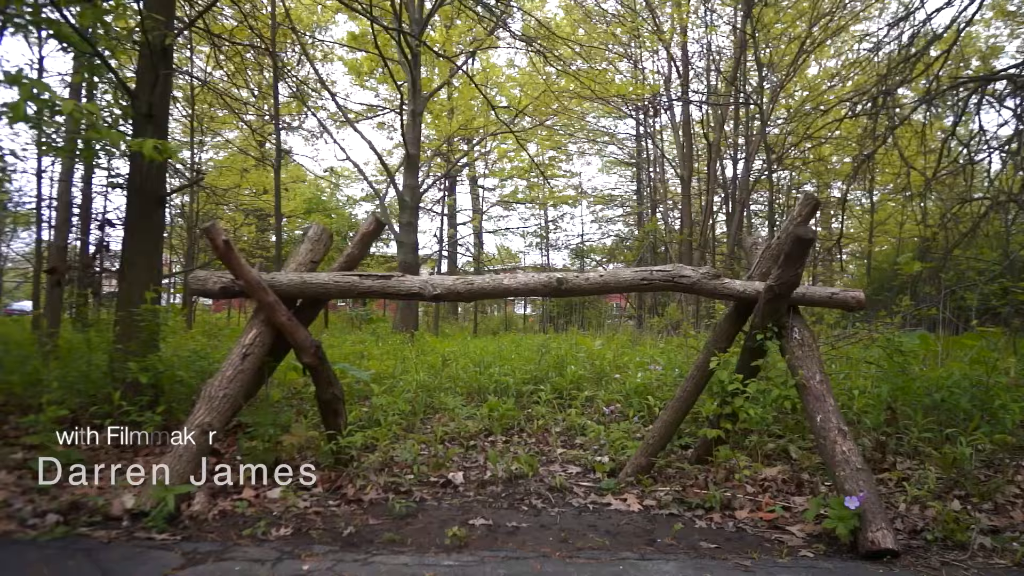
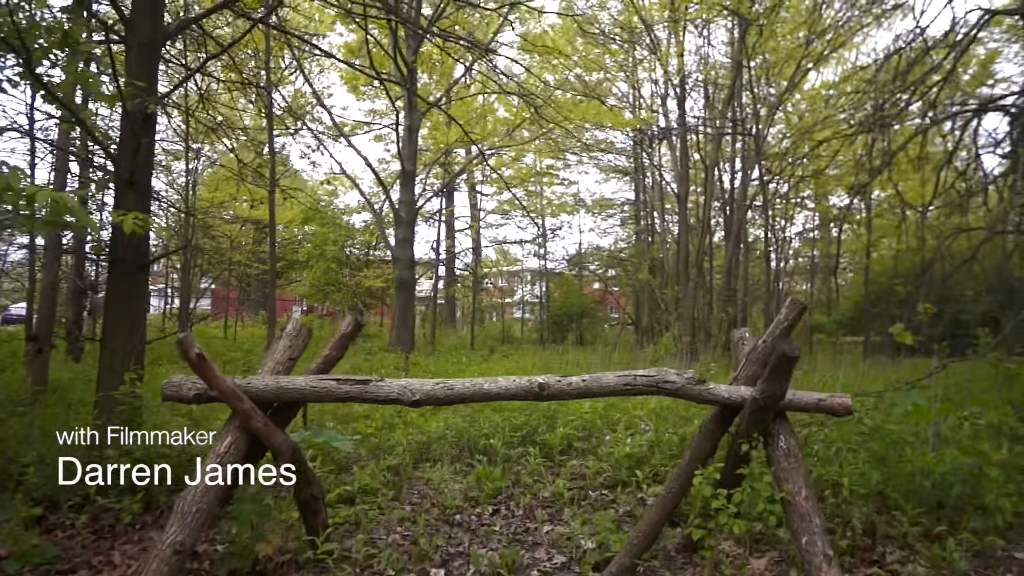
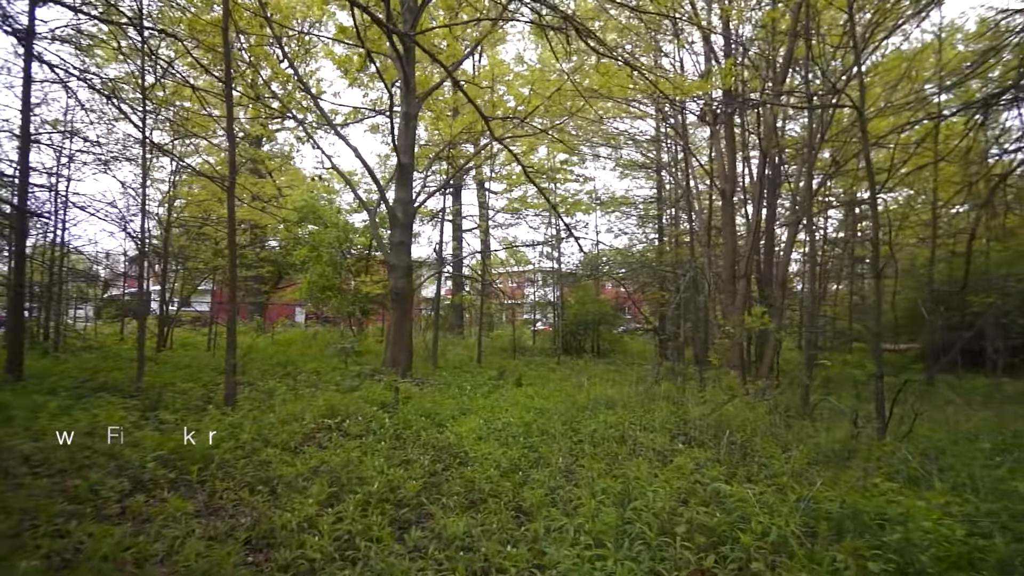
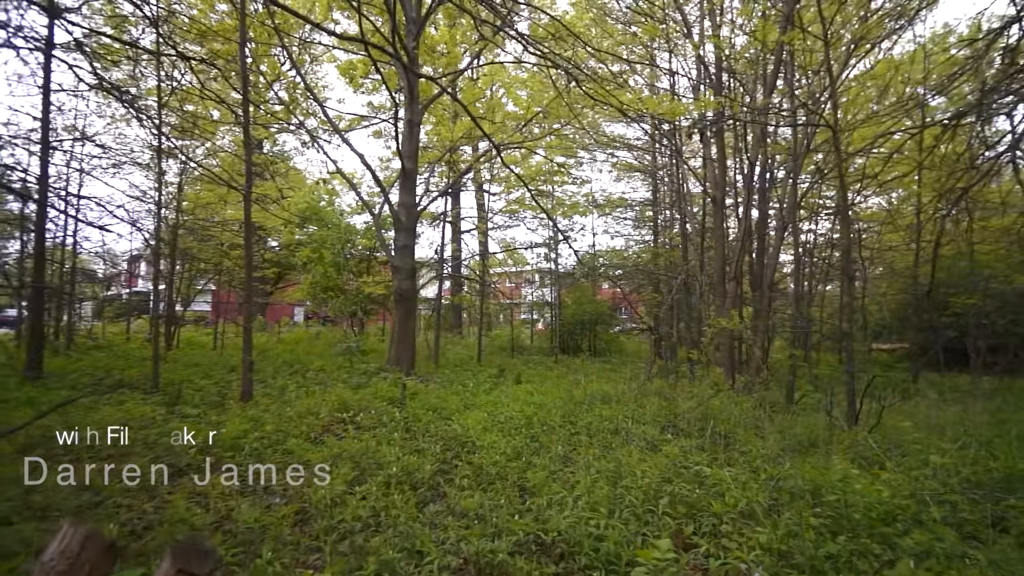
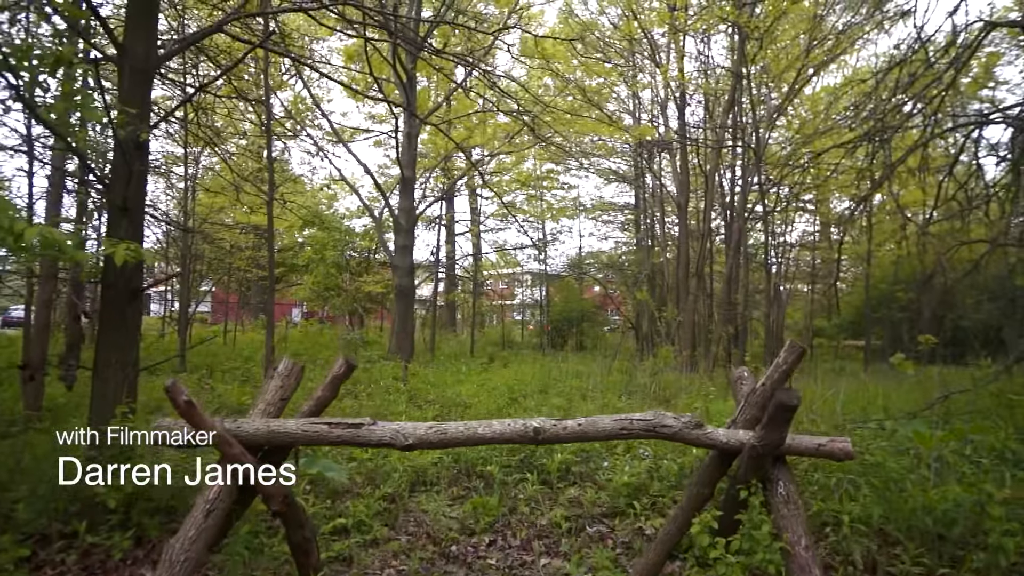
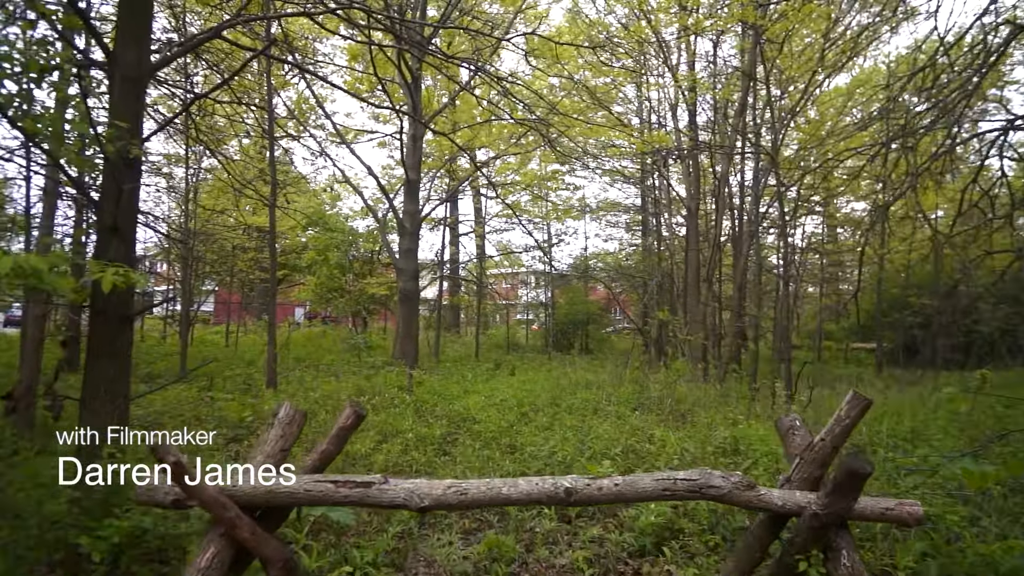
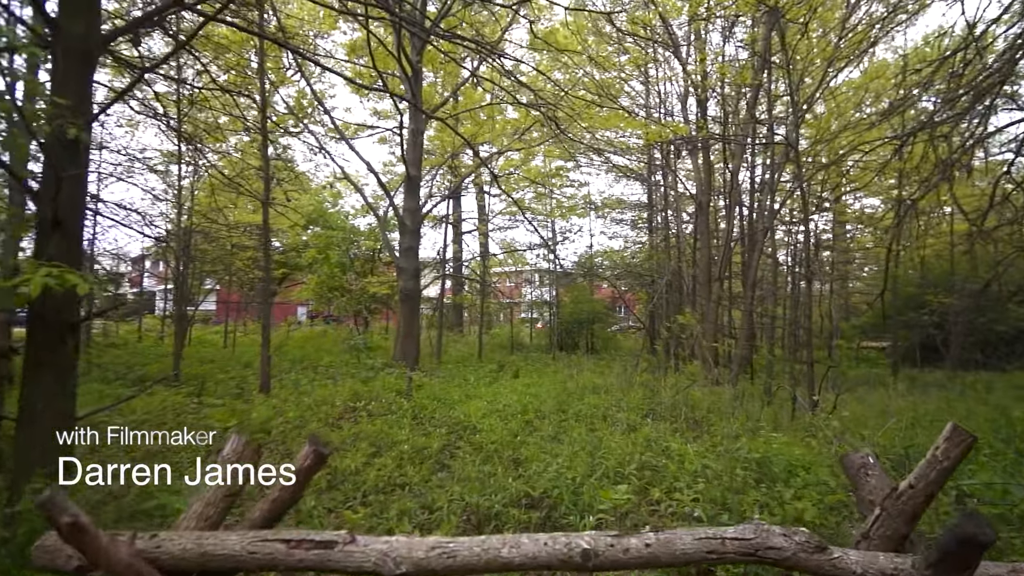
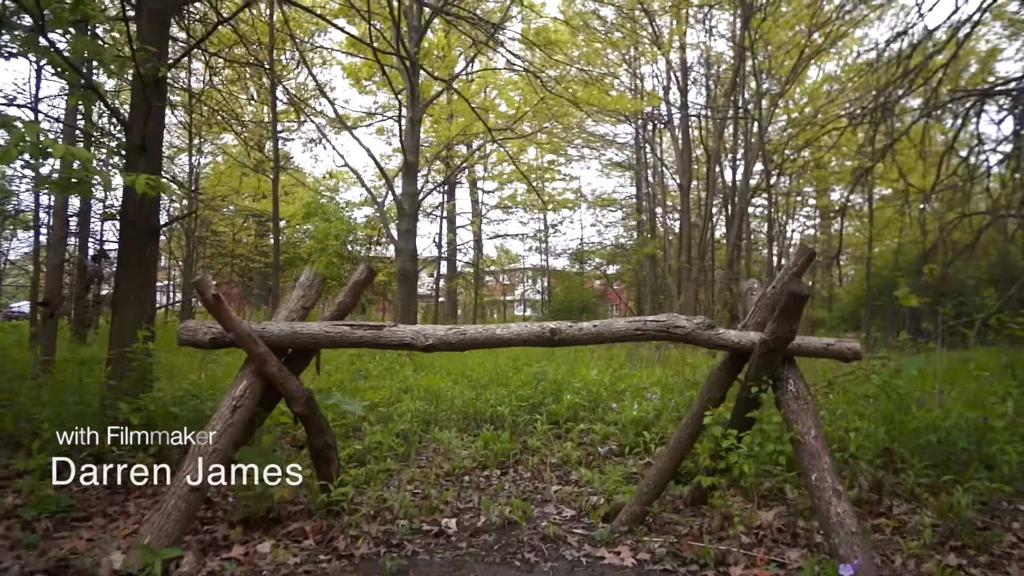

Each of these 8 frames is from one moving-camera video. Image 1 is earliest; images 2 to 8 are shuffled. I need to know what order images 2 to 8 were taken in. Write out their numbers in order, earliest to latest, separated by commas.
8, 2, 5, 6, 7, 4, 3
